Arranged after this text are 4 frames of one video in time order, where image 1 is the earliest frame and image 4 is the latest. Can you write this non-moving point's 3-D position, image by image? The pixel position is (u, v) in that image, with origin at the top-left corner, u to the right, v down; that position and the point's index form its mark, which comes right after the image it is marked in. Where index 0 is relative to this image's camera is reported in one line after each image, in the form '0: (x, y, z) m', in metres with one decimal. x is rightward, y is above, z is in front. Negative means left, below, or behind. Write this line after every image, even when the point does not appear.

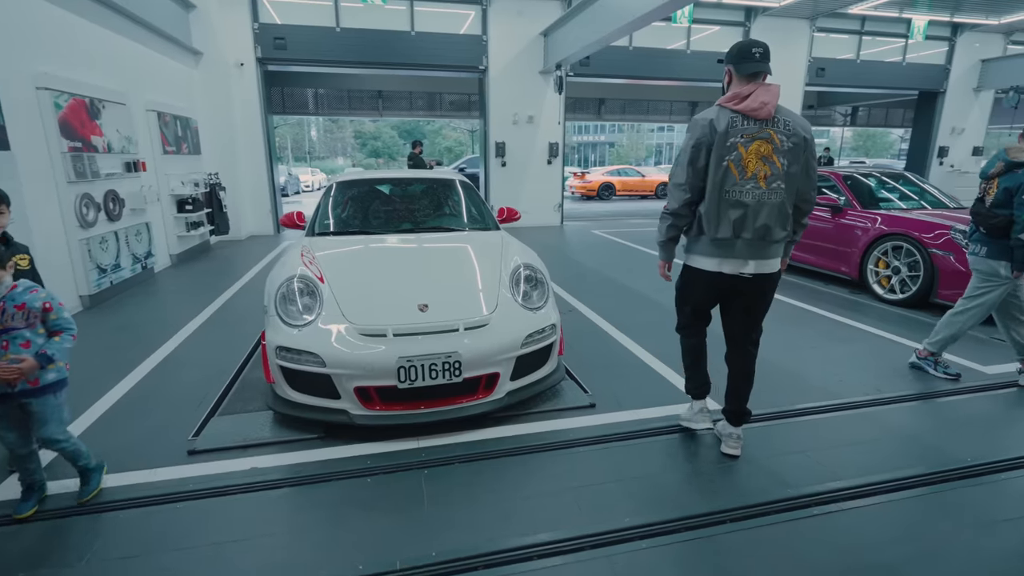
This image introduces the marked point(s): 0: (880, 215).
0: (+2.9, +0.6, +4.2) m
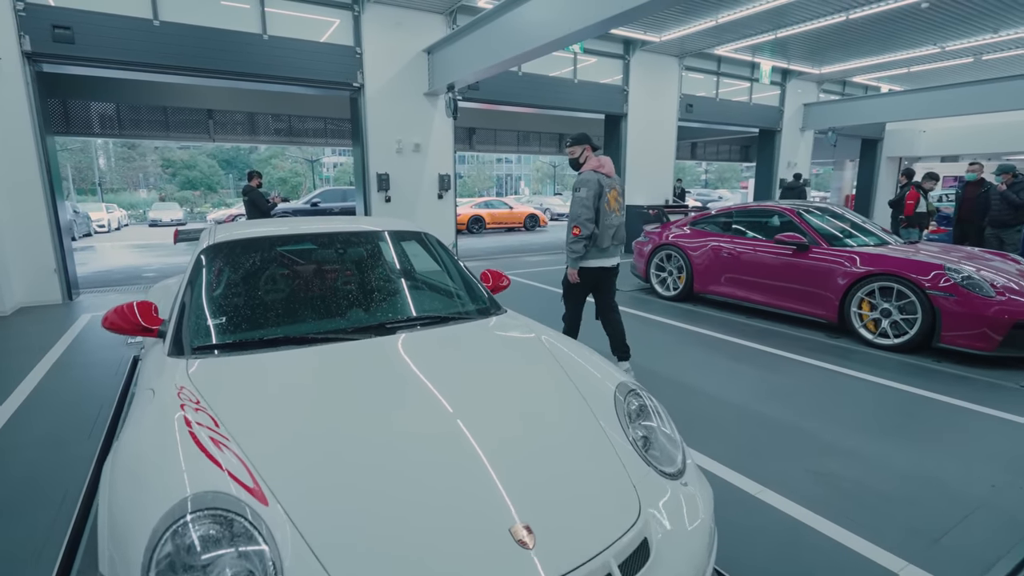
0: (+2.6, +0.2, +3.9) m
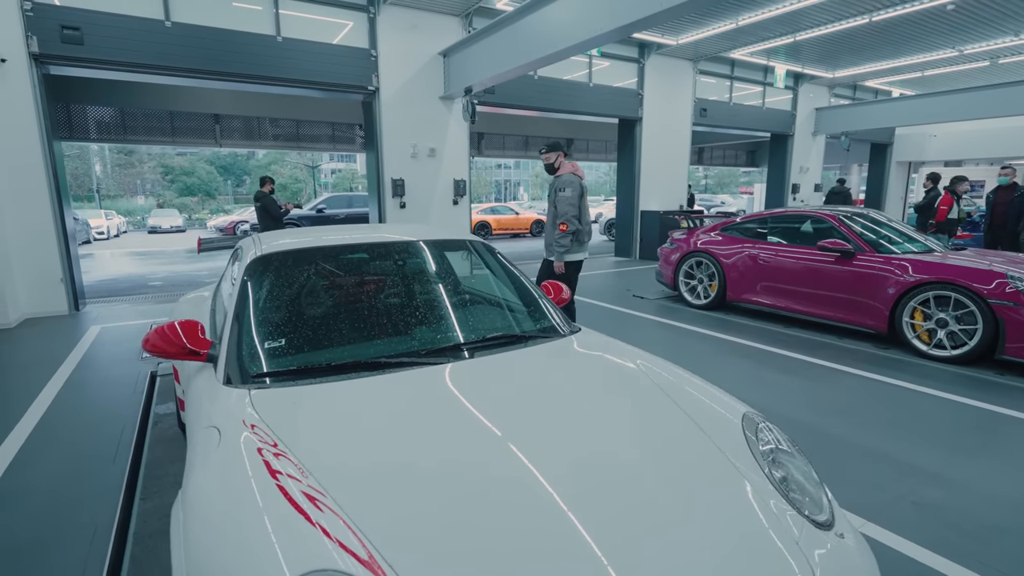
0: (+2.8, +0.2, +3.7) m
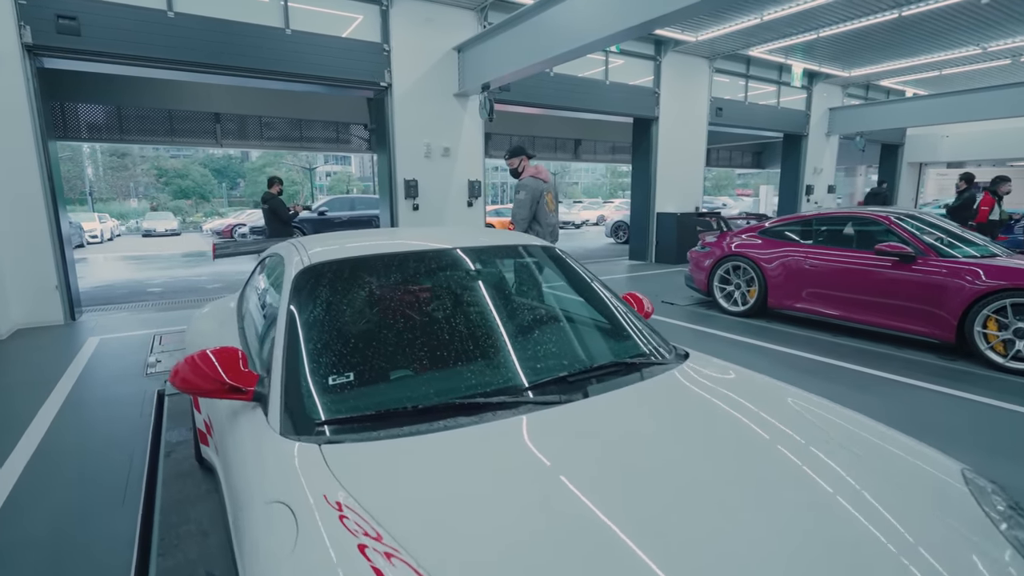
0: (+3.1, +0.1, +3.4) m
